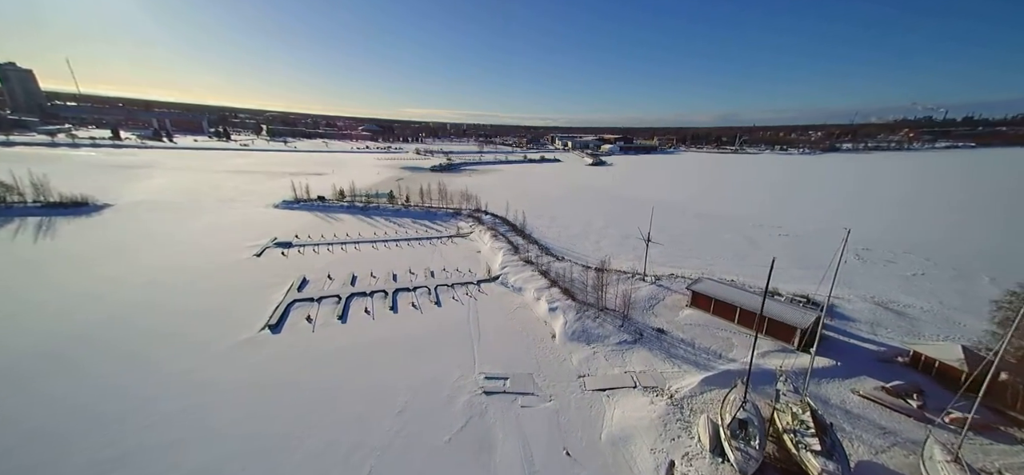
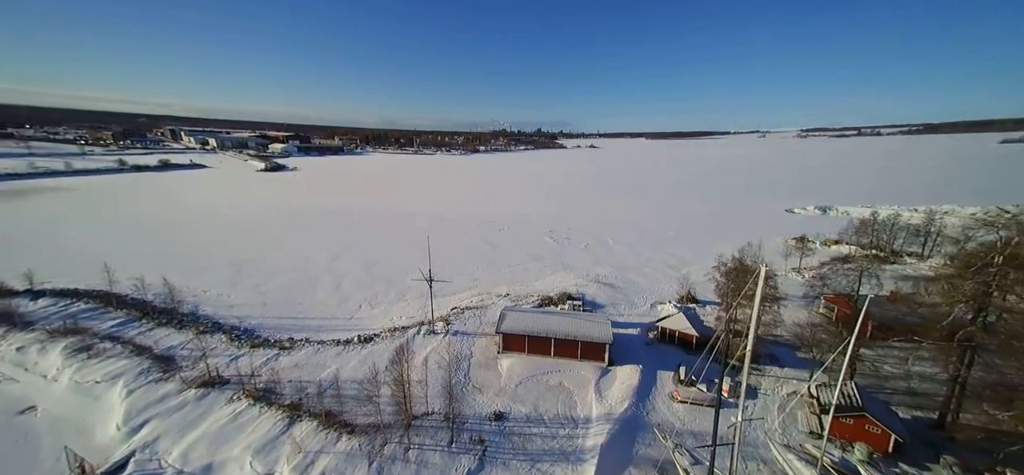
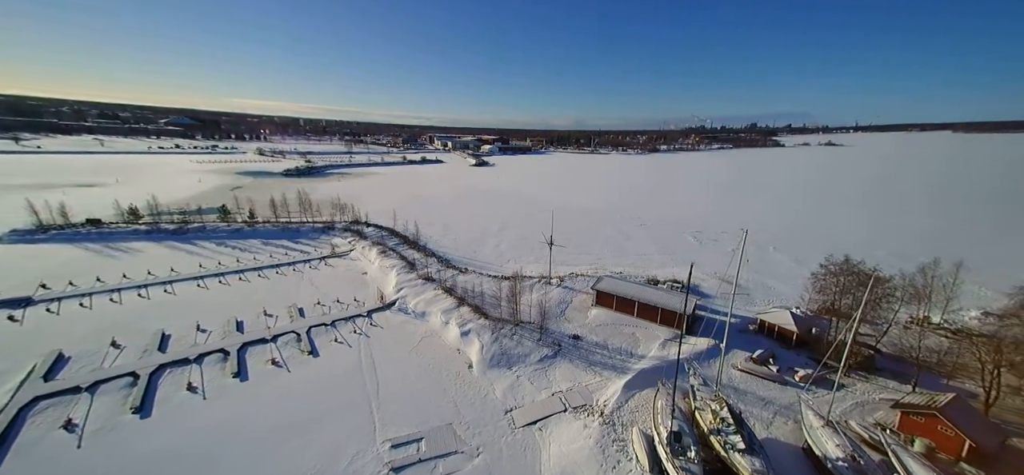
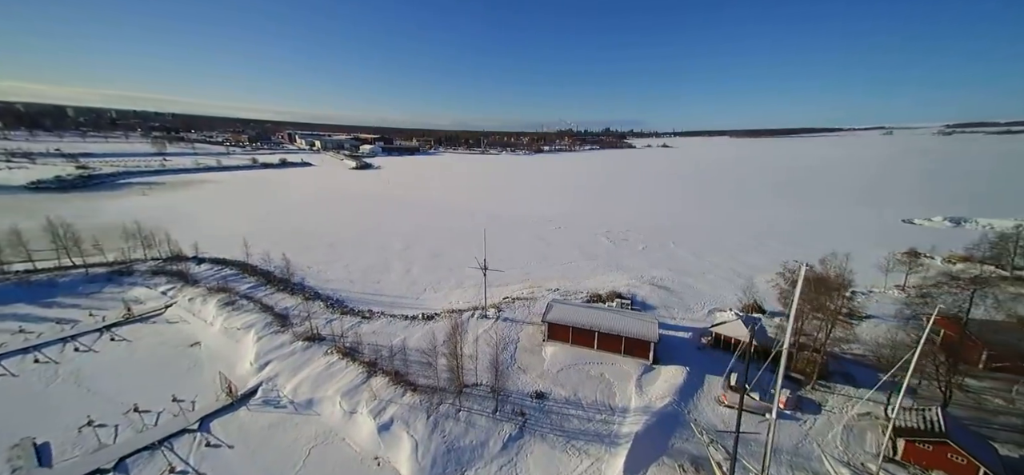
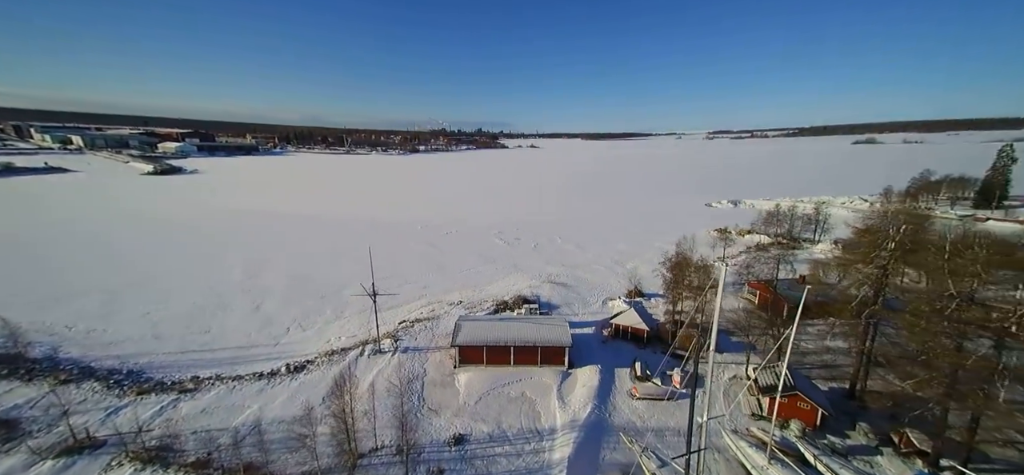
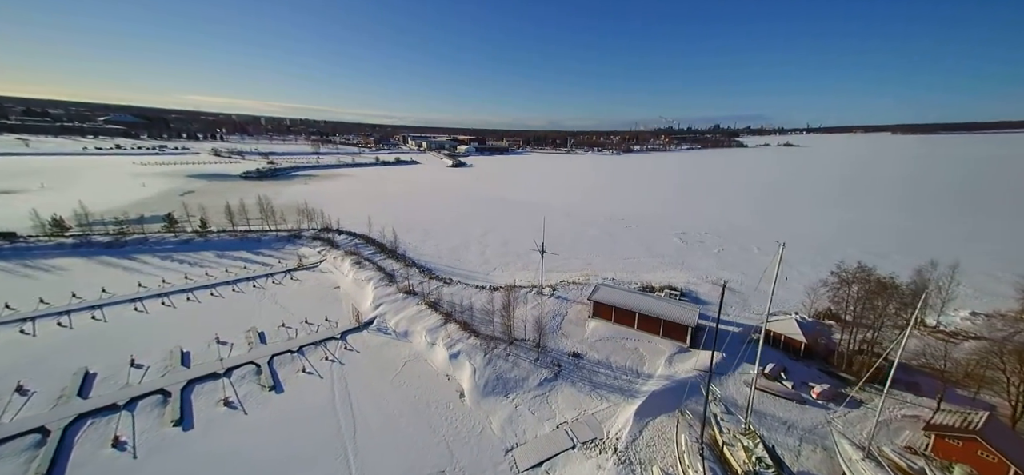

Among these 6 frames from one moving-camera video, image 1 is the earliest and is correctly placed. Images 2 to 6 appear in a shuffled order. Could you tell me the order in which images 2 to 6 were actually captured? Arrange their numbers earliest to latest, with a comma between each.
3, 6, 4, 2, 5
